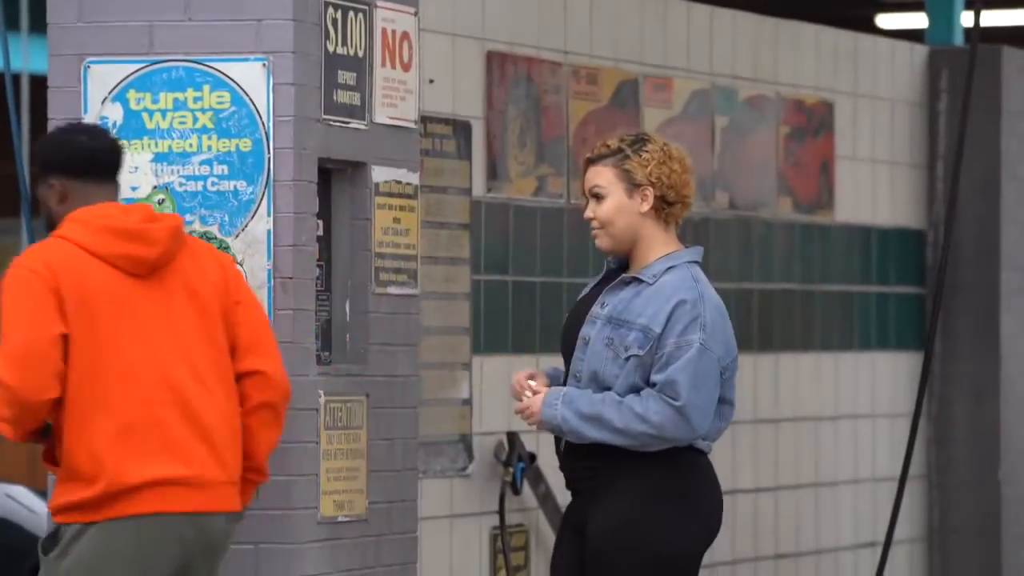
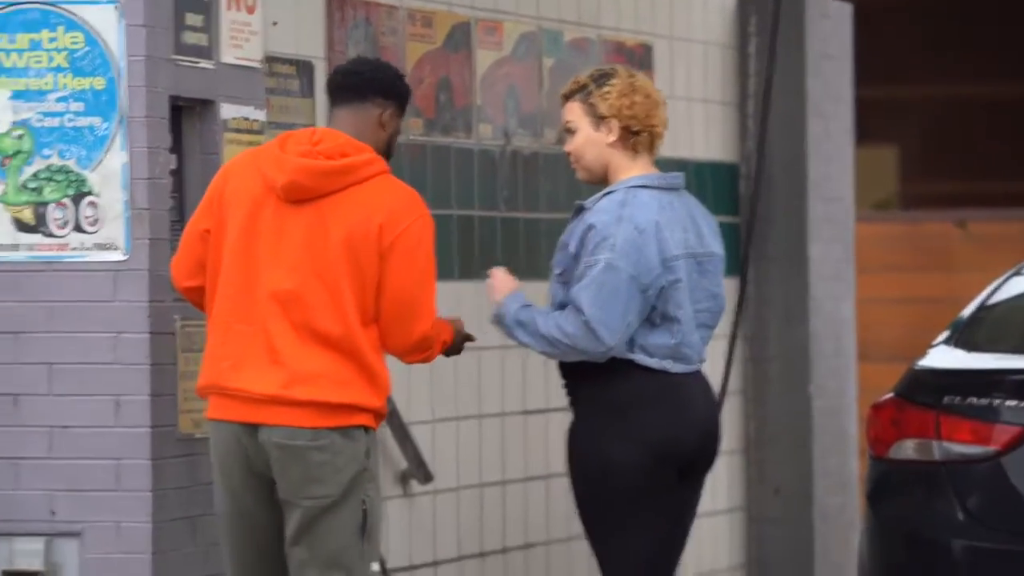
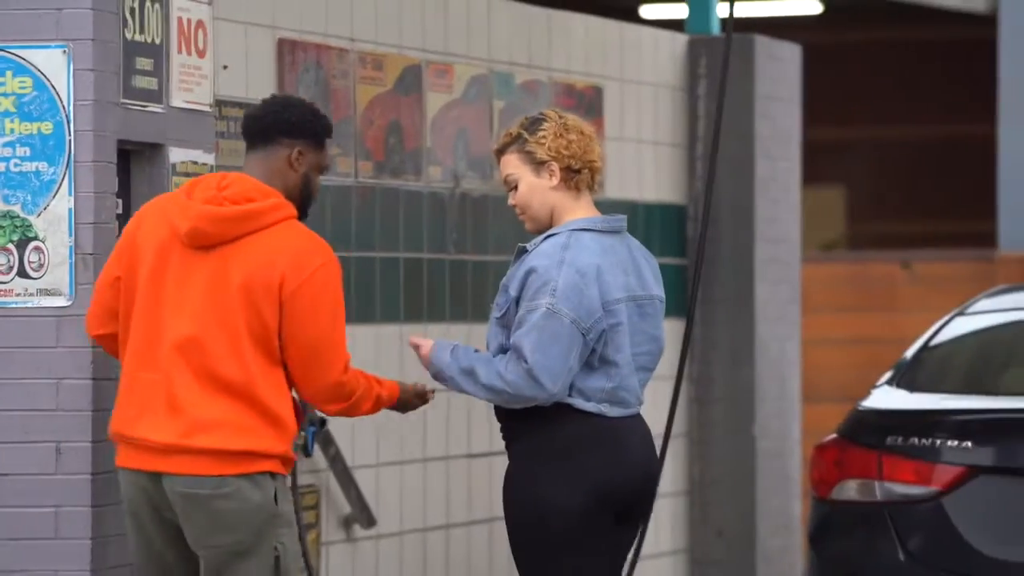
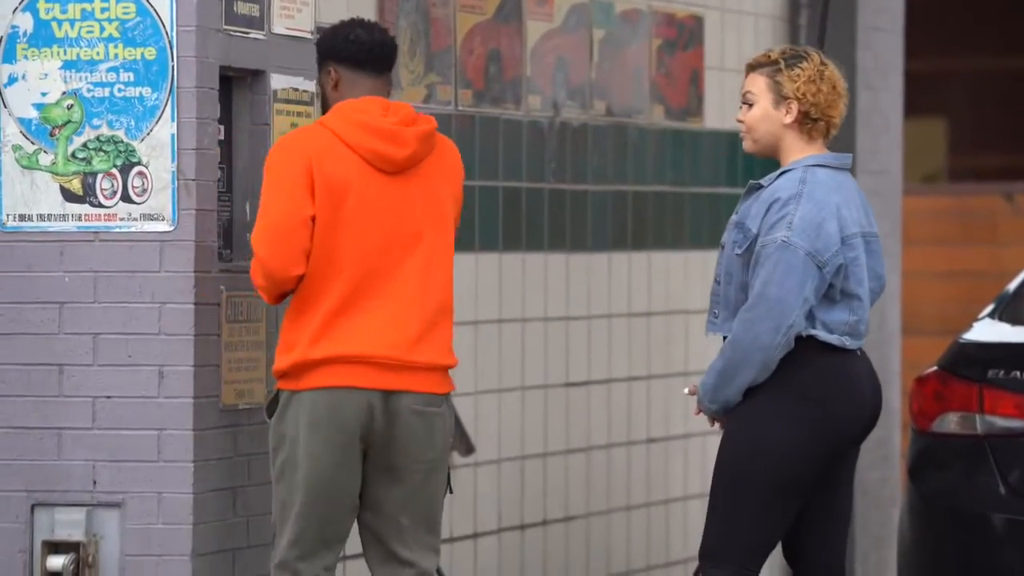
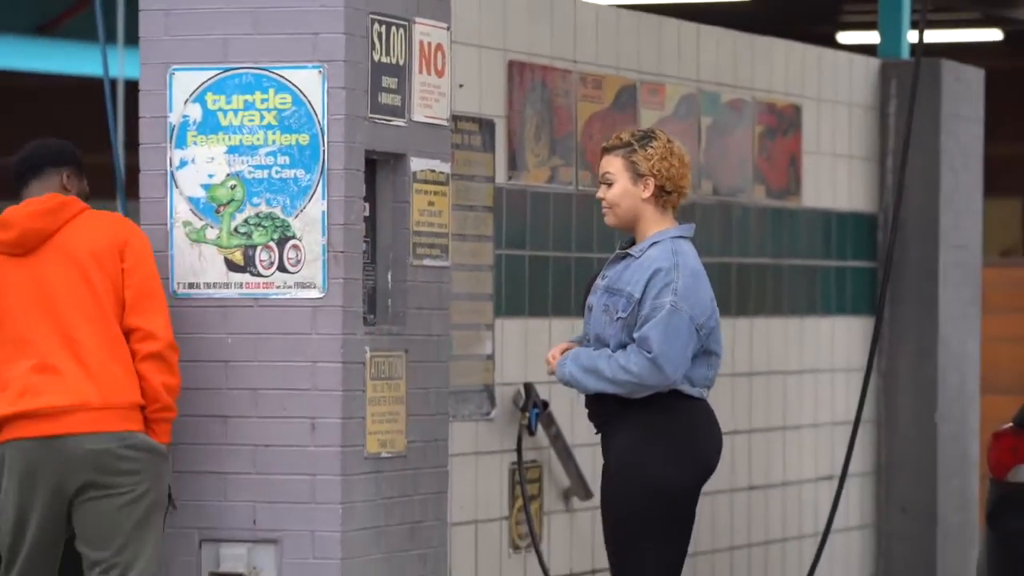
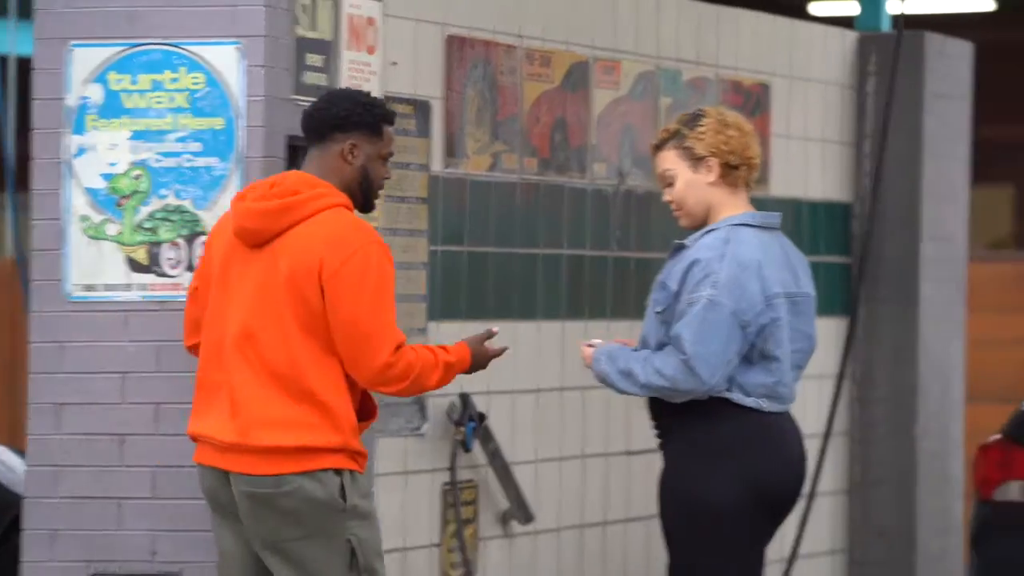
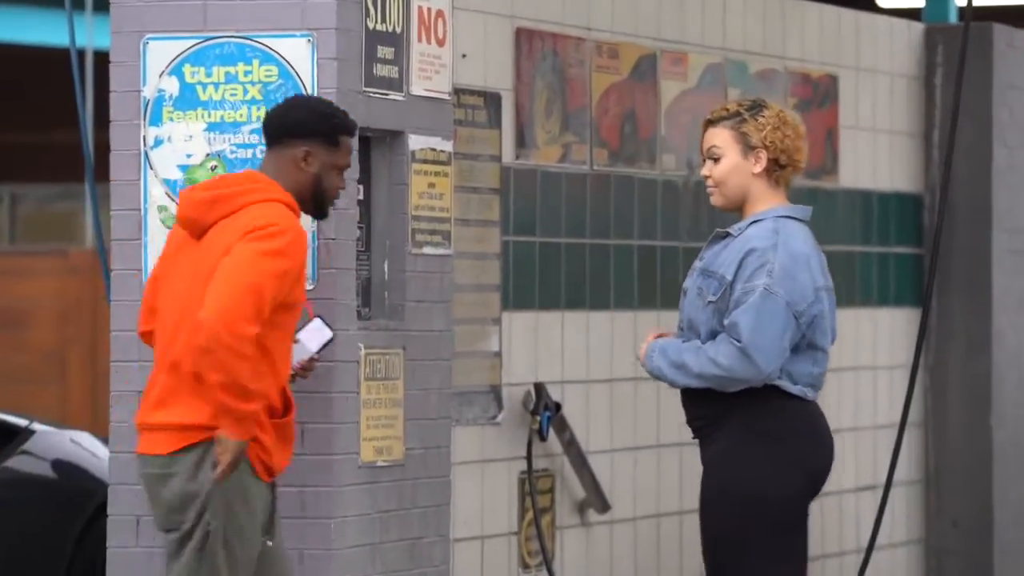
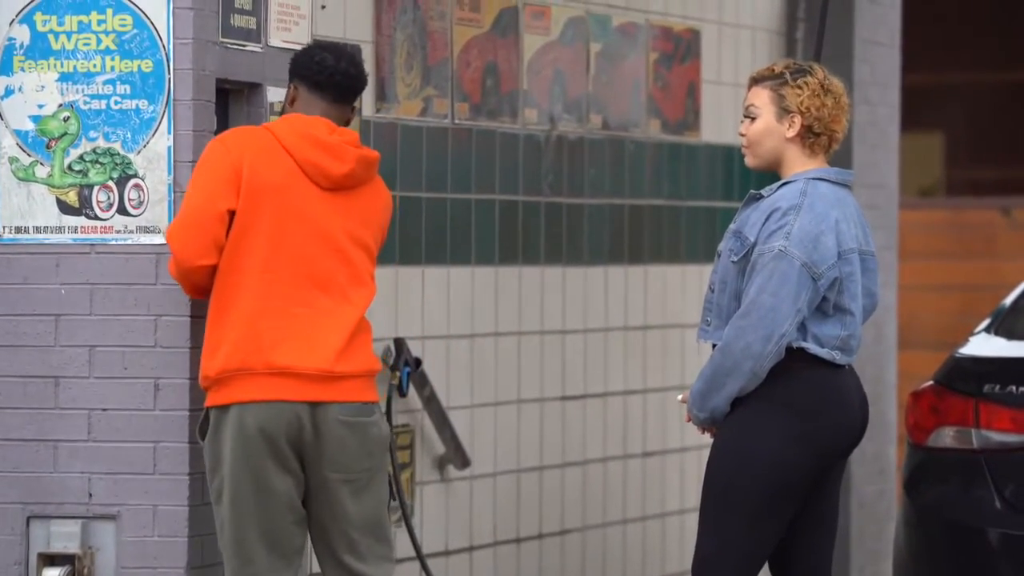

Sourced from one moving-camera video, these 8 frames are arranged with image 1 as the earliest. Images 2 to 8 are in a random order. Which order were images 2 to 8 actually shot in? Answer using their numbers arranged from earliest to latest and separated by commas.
5, 7, 6, 3, 2, 4, 8
